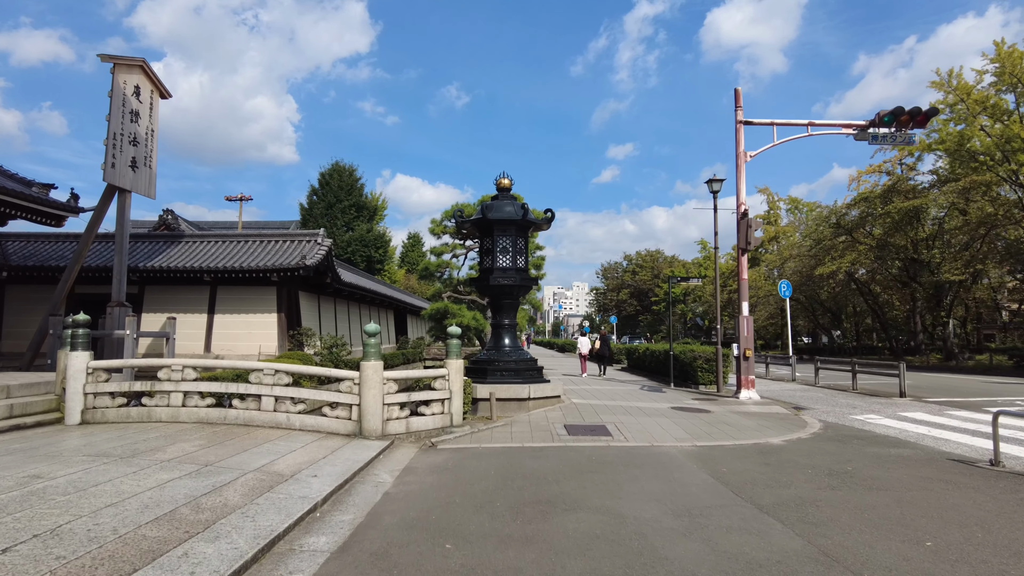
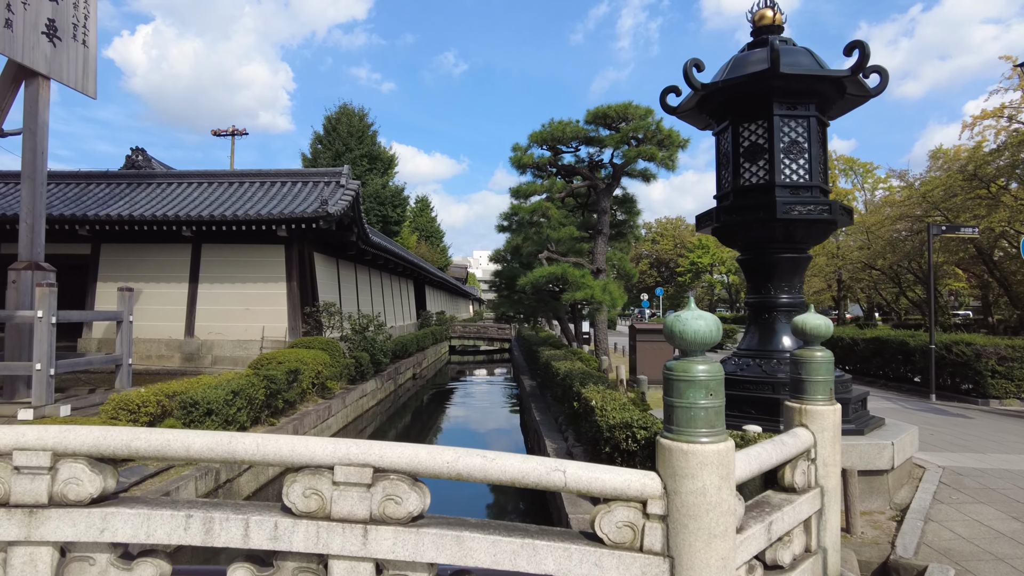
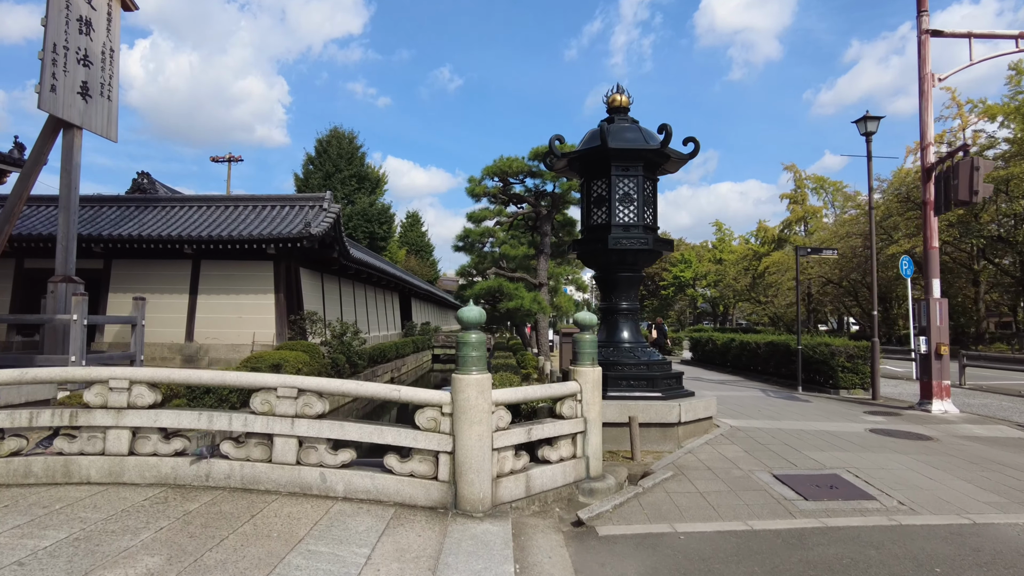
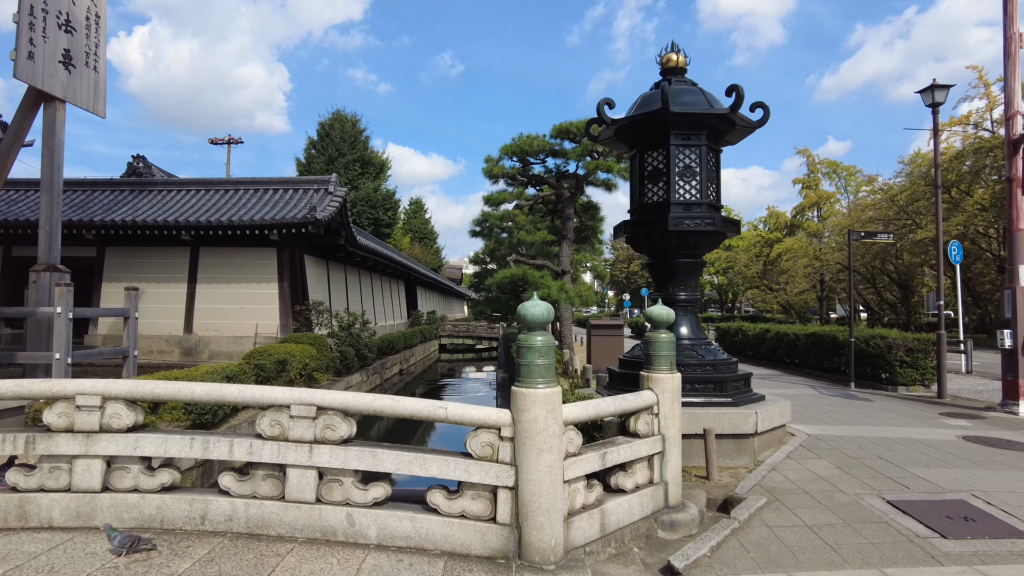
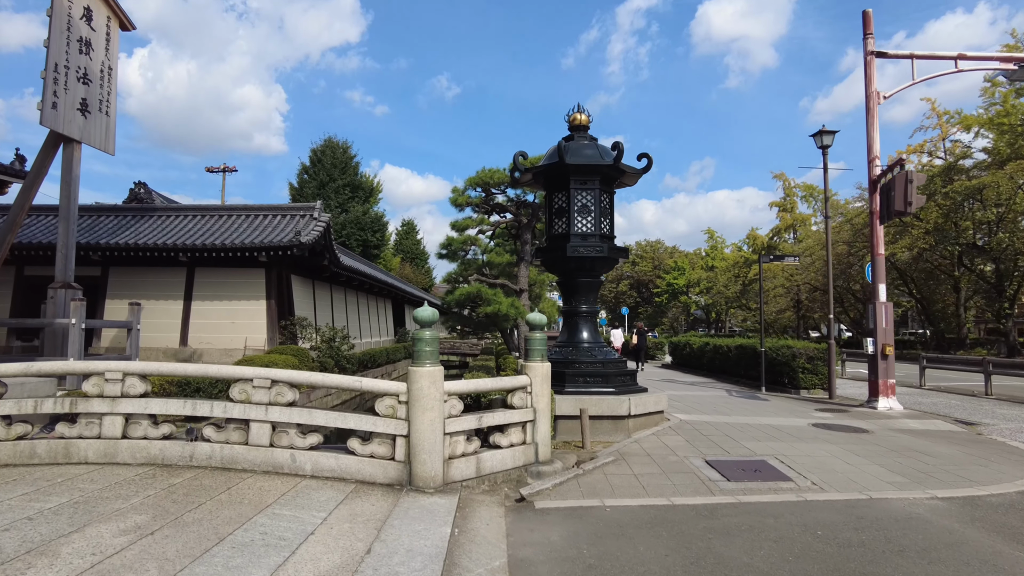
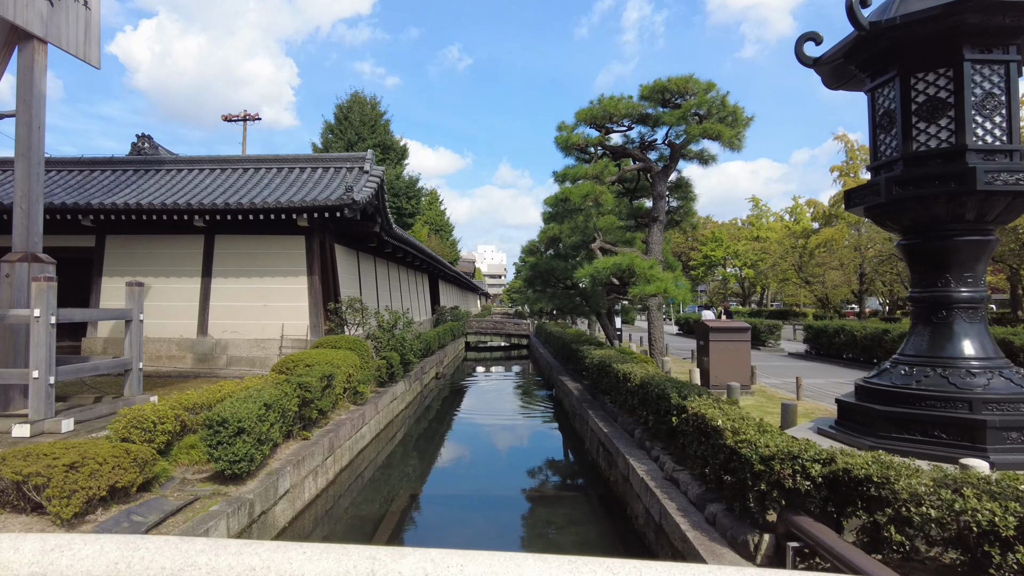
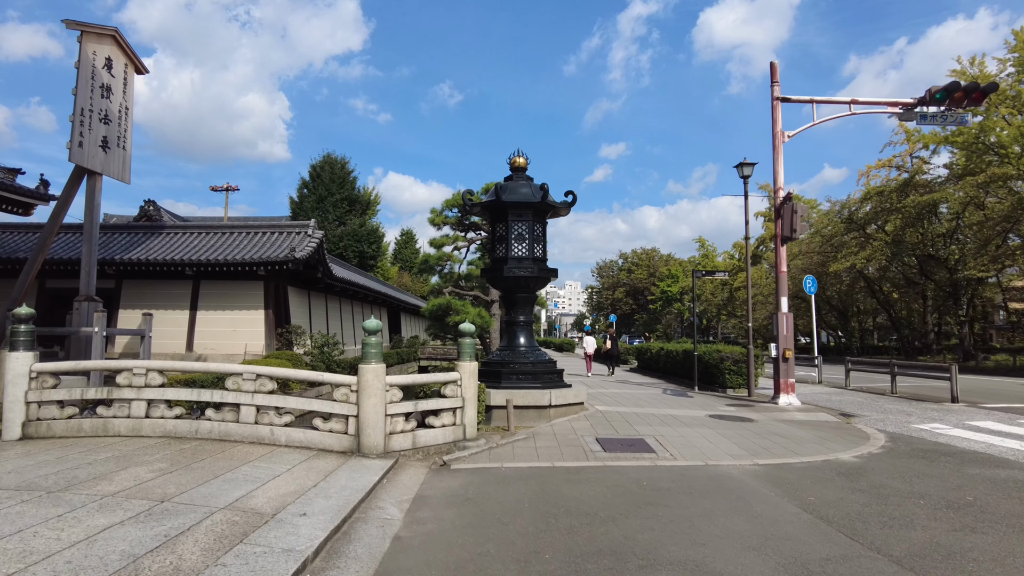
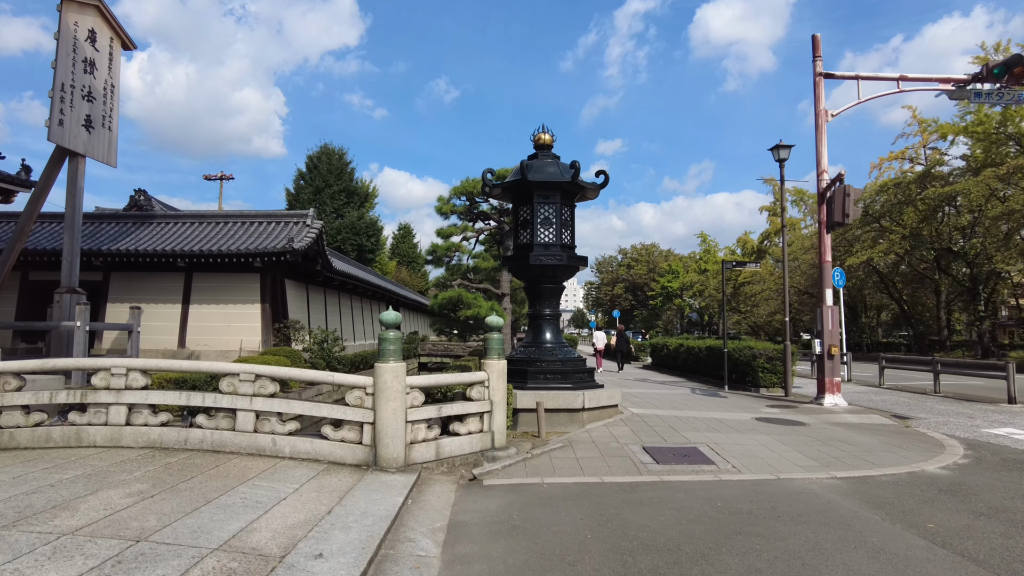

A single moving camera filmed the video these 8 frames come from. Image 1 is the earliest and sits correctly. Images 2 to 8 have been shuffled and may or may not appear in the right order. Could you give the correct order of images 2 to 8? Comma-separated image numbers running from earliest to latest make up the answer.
7, 8, 5, 3, 4, 2, 6
